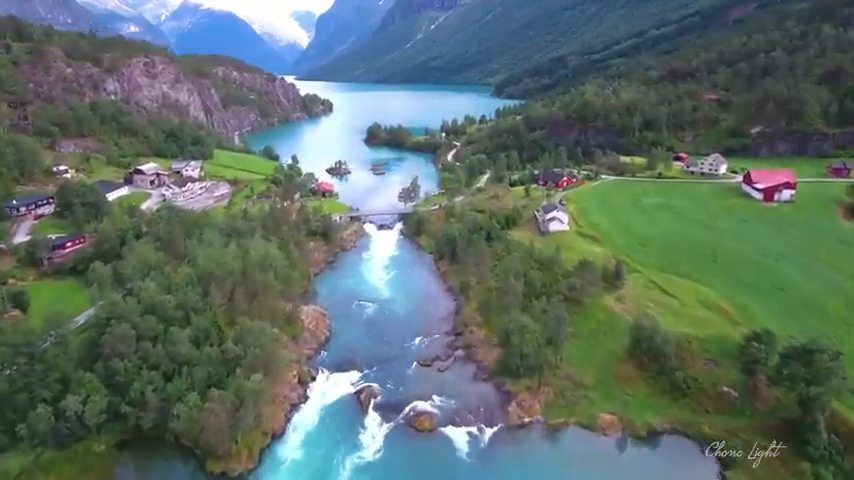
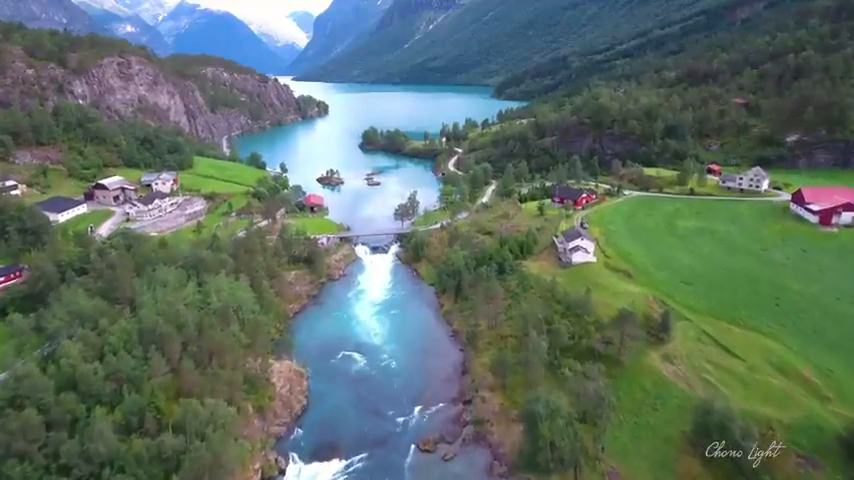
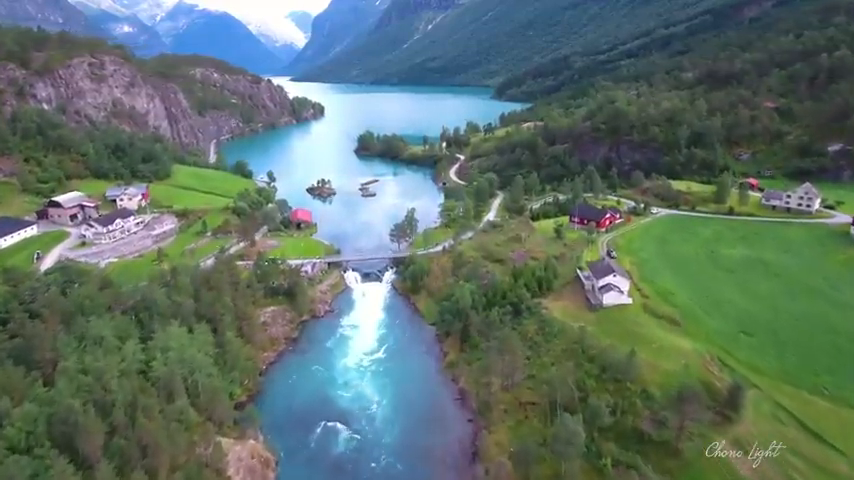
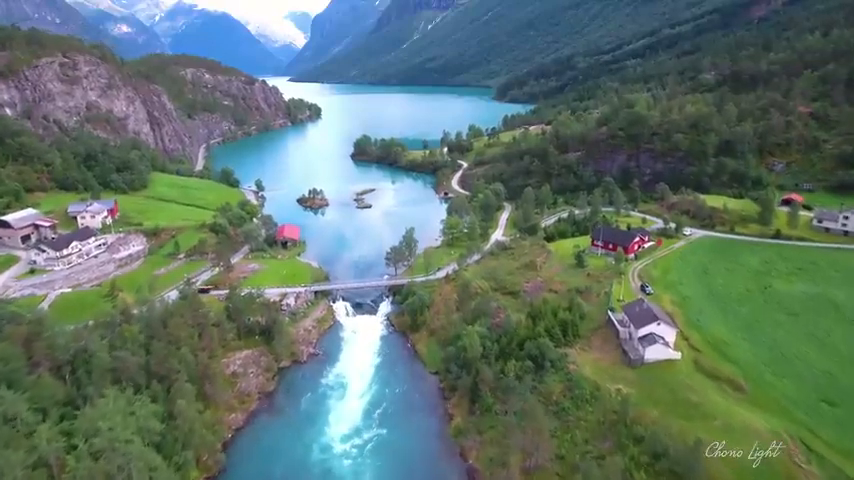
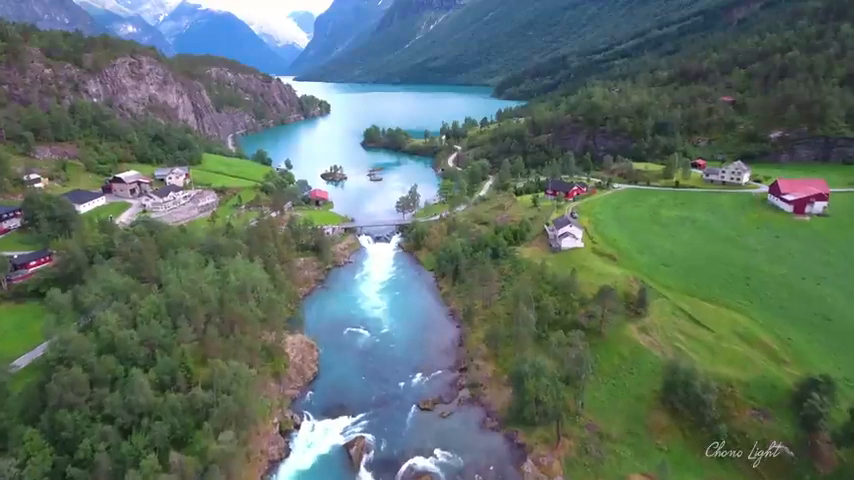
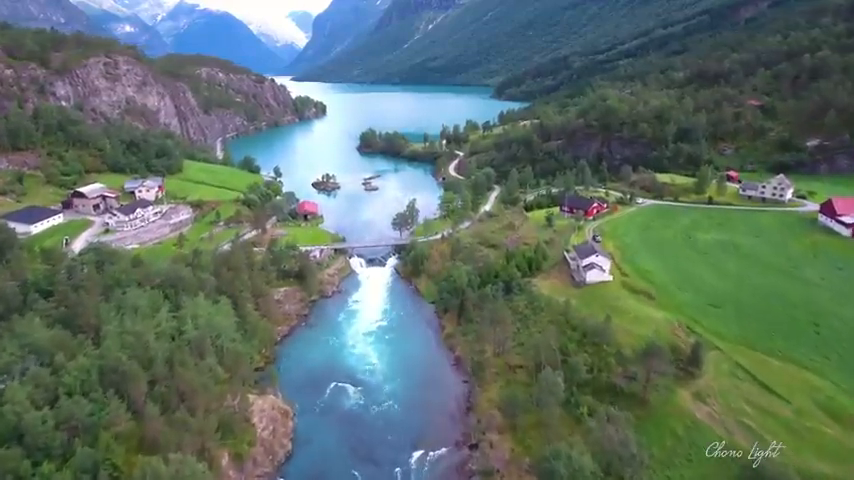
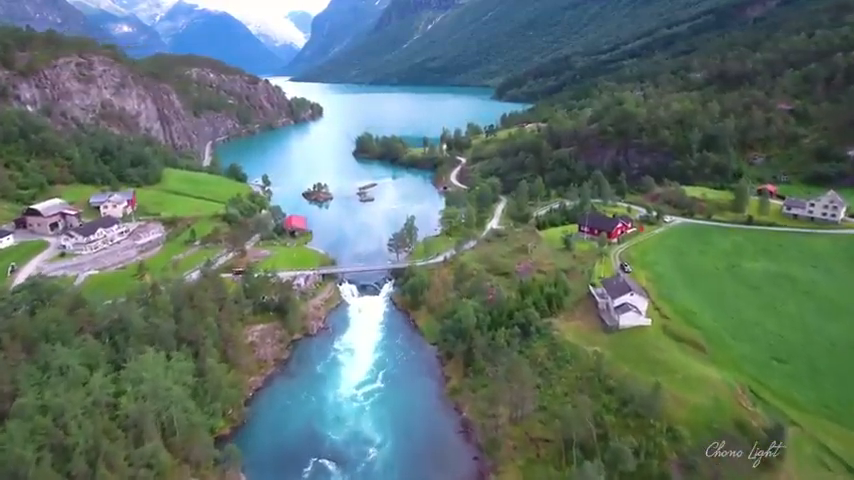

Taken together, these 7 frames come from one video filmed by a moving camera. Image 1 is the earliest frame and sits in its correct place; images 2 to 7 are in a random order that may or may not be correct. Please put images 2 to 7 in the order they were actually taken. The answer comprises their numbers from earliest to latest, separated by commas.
5, 2, 6, 3, 7, 4
